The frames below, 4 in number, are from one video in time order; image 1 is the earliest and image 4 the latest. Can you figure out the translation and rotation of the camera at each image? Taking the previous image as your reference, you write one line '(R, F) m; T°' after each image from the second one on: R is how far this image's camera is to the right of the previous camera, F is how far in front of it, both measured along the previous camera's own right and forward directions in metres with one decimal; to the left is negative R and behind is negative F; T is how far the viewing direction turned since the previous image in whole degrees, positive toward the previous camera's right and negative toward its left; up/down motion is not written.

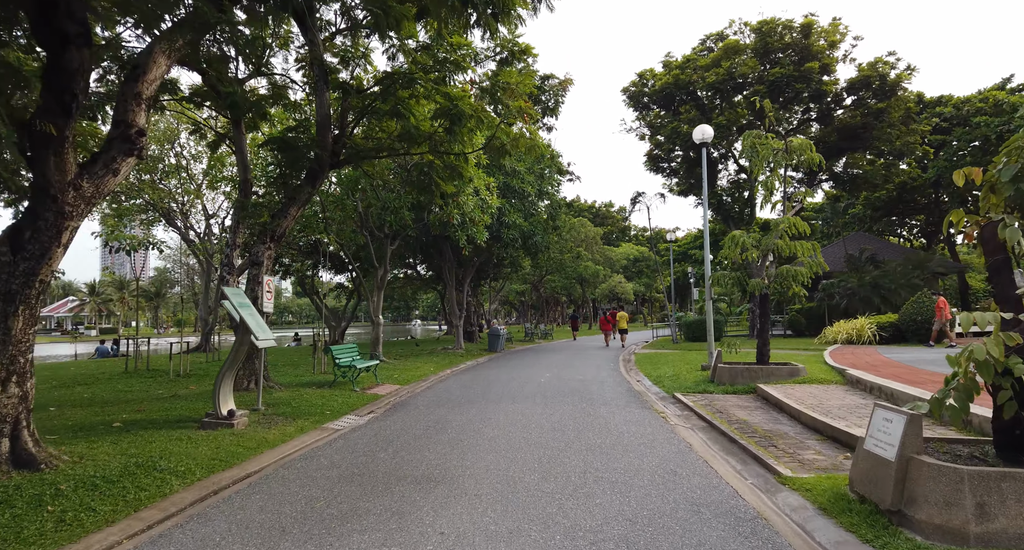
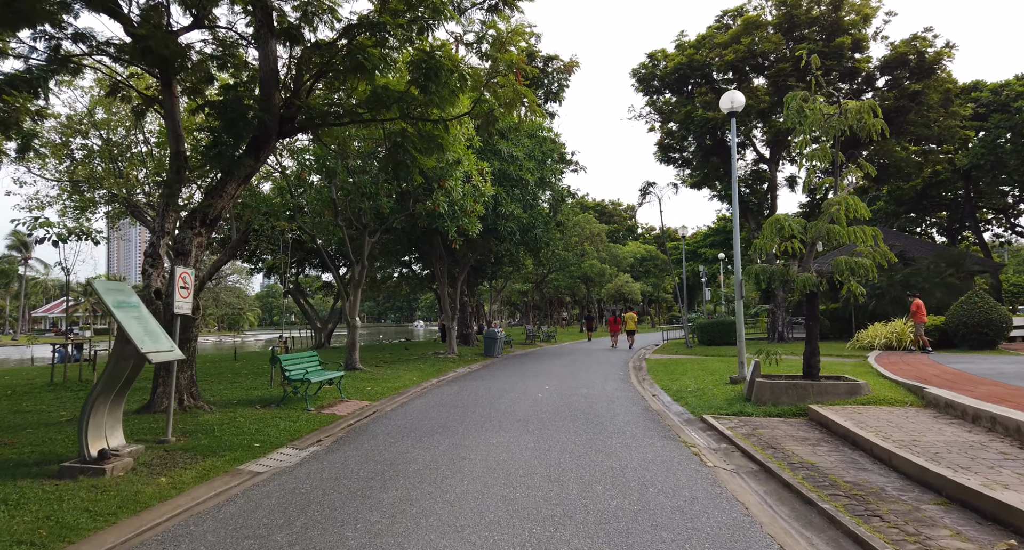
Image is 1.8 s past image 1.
(+0.2, +2.1) m; 0°
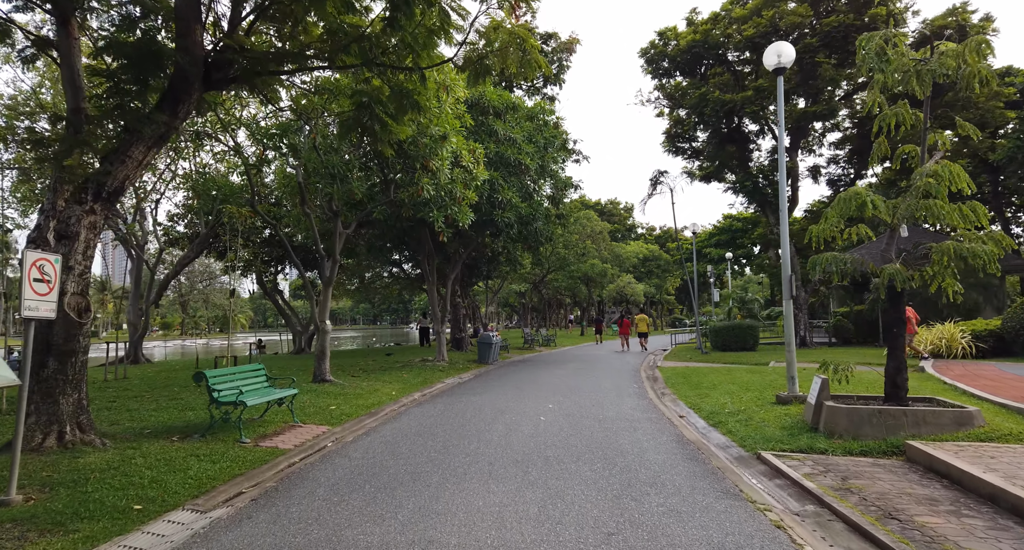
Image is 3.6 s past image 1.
(0.0, +2.1) m; 0°
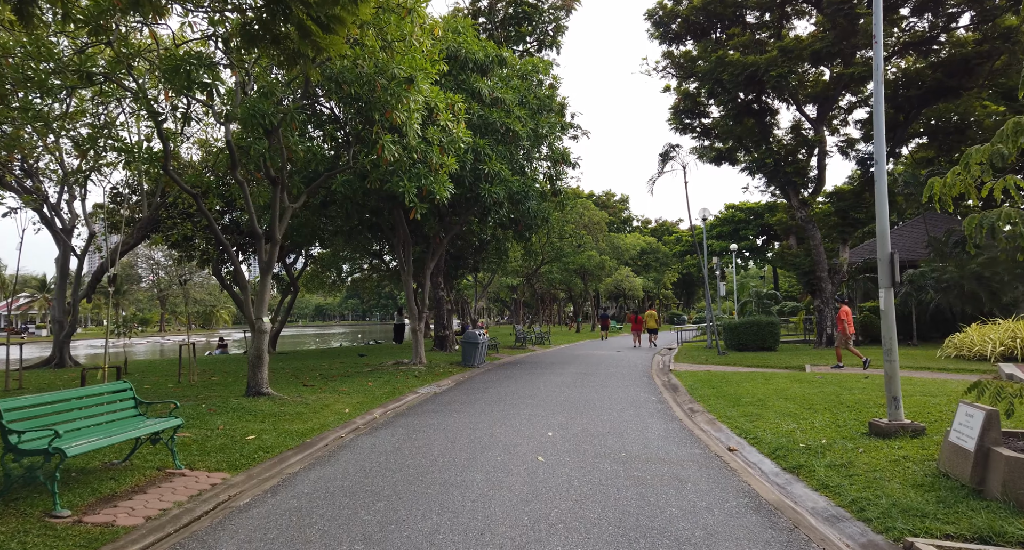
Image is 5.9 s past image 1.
(+0.1, +2.7) m; +1°
